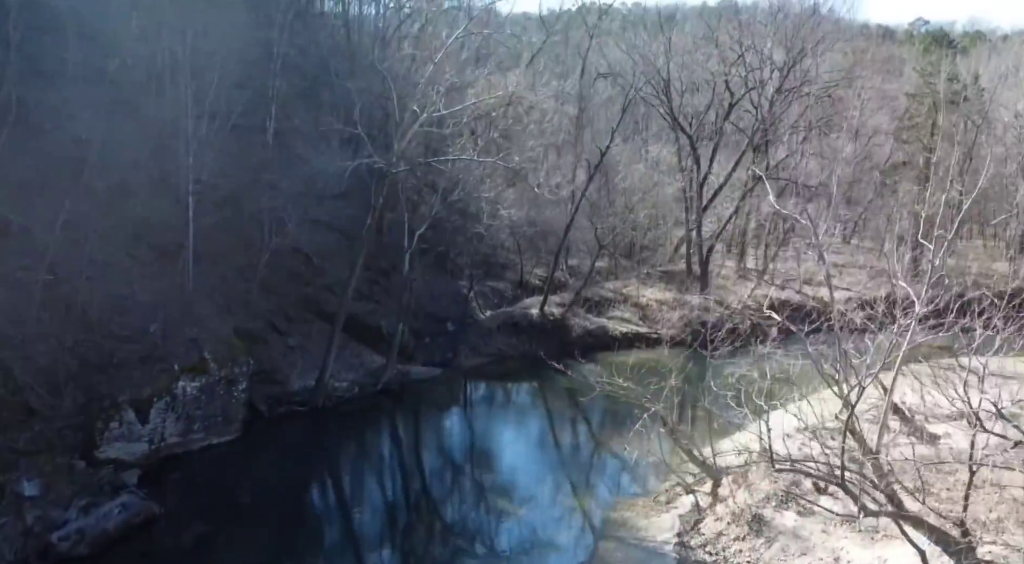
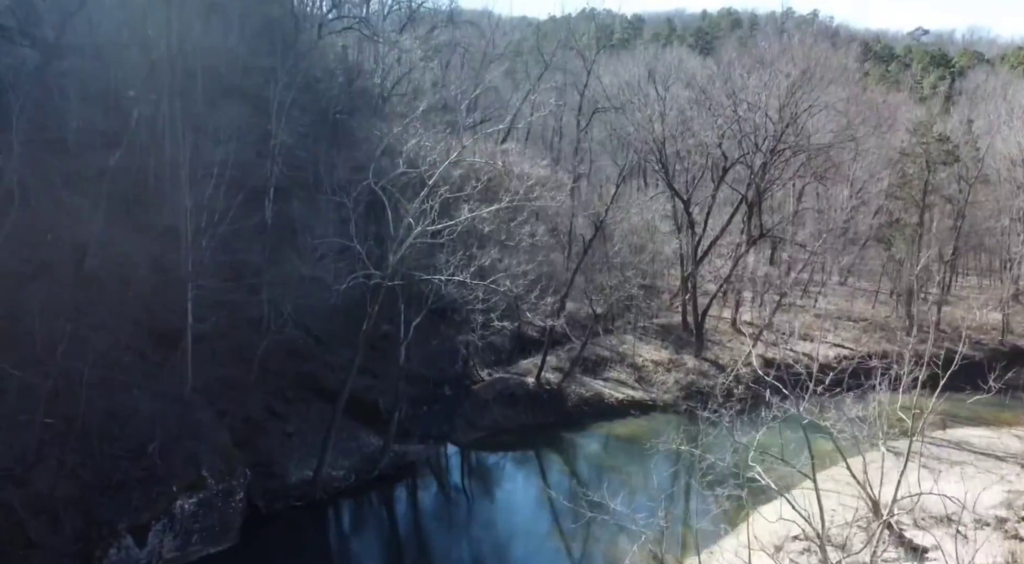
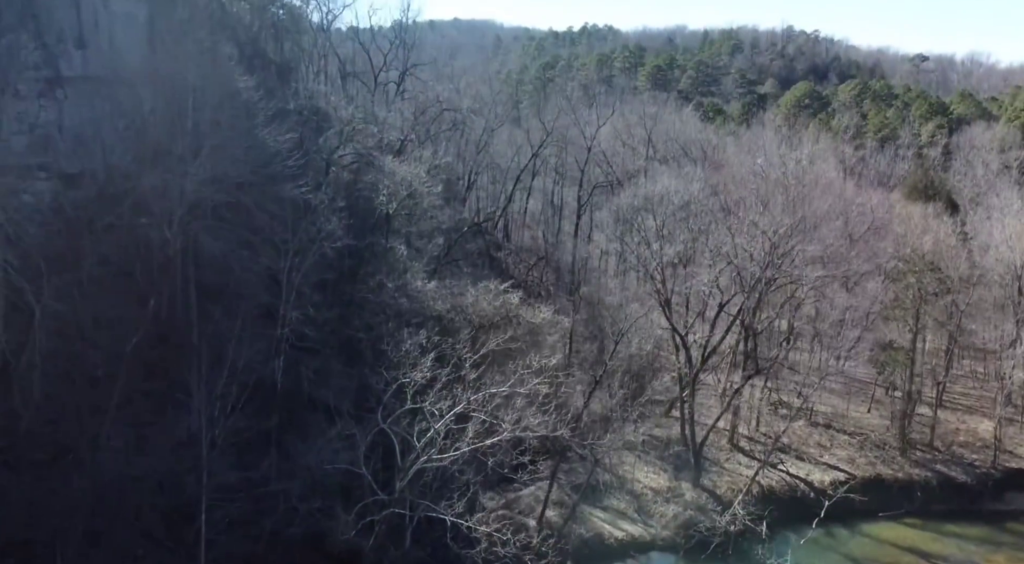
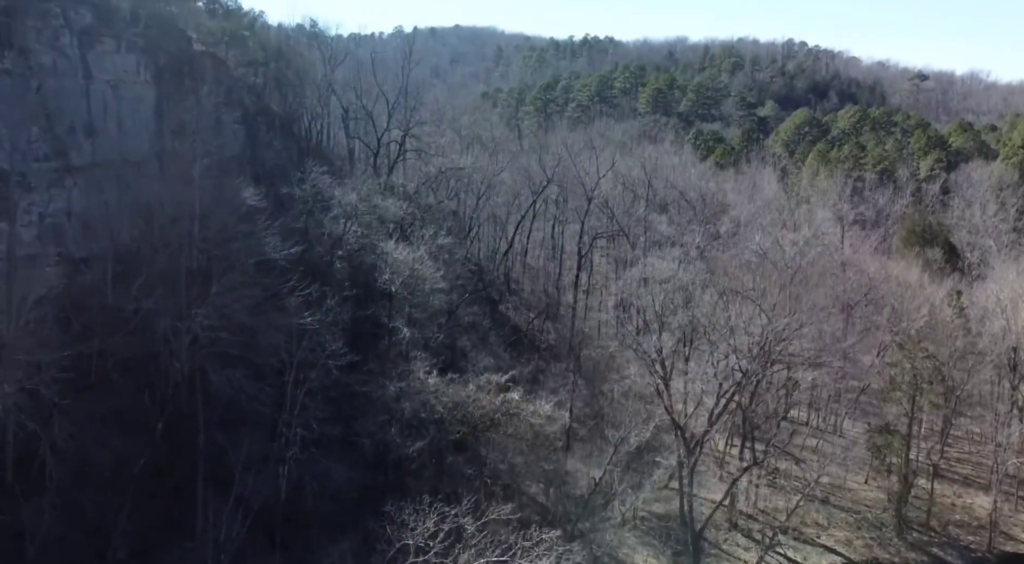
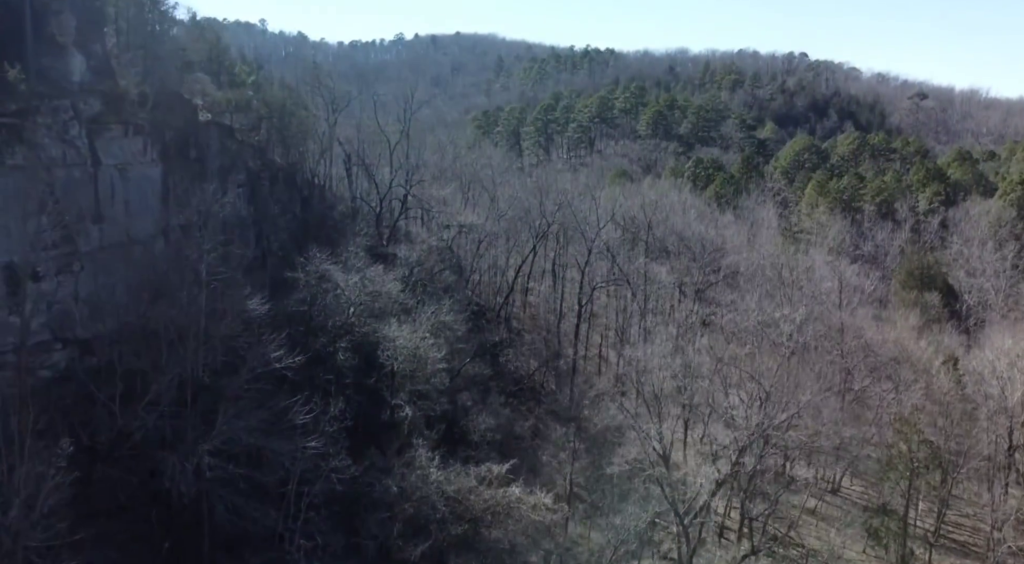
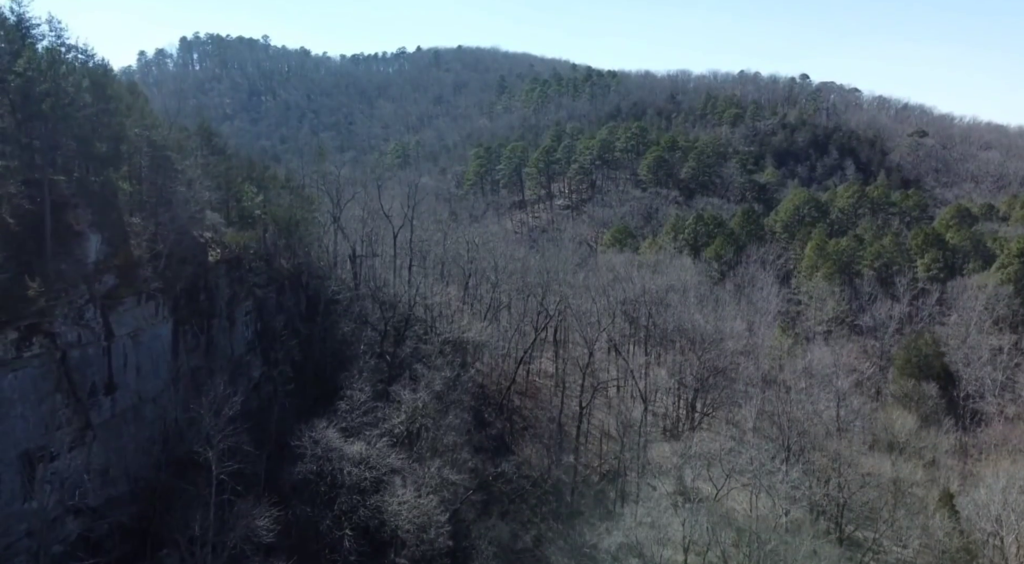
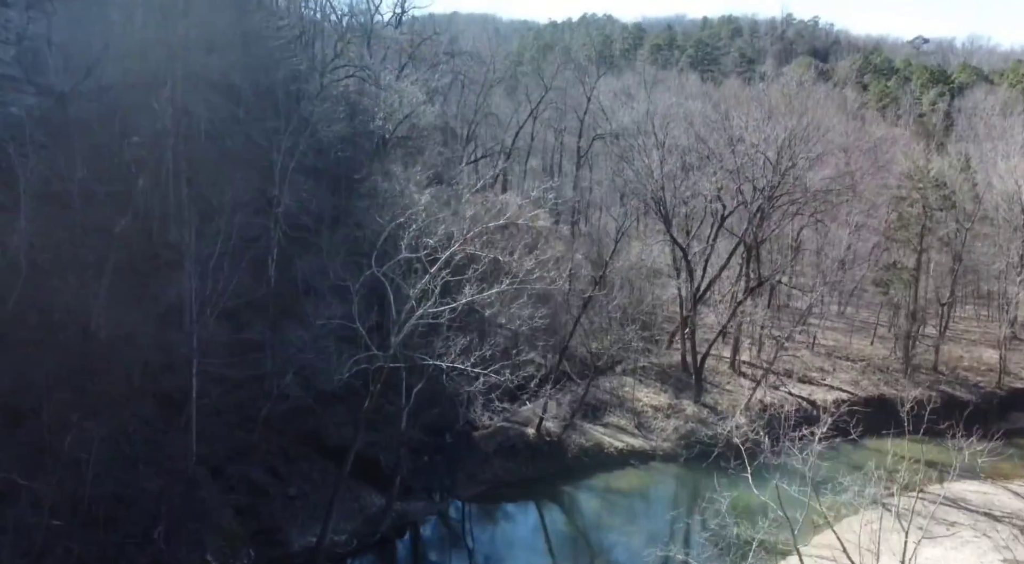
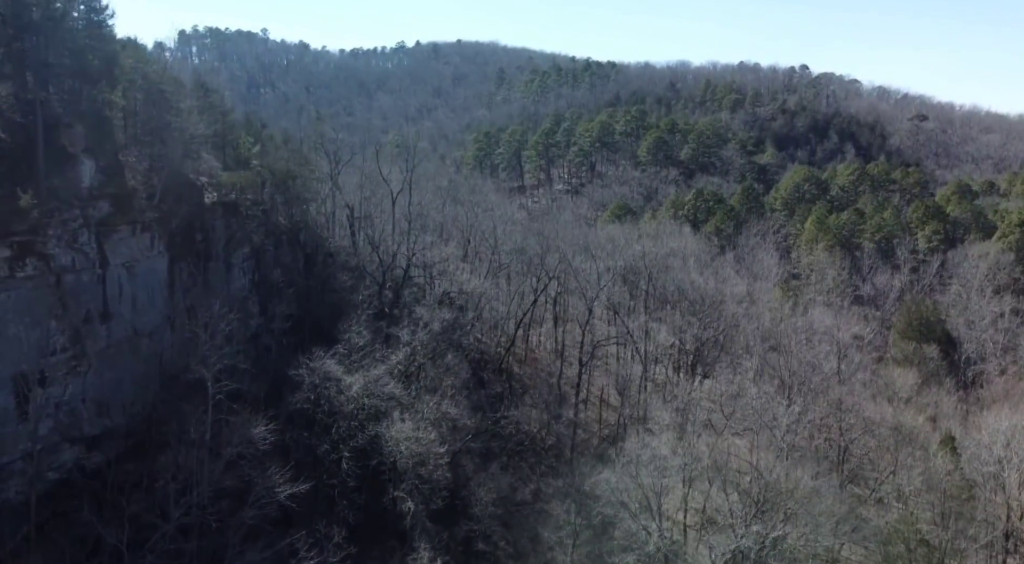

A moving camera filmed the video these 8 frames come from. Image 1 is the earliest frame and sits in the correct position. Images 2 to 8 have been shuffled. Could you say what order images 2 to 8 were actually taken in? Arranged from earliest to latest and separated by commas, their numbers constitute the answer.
2, 7, 3, 4, 5, 8, 6
